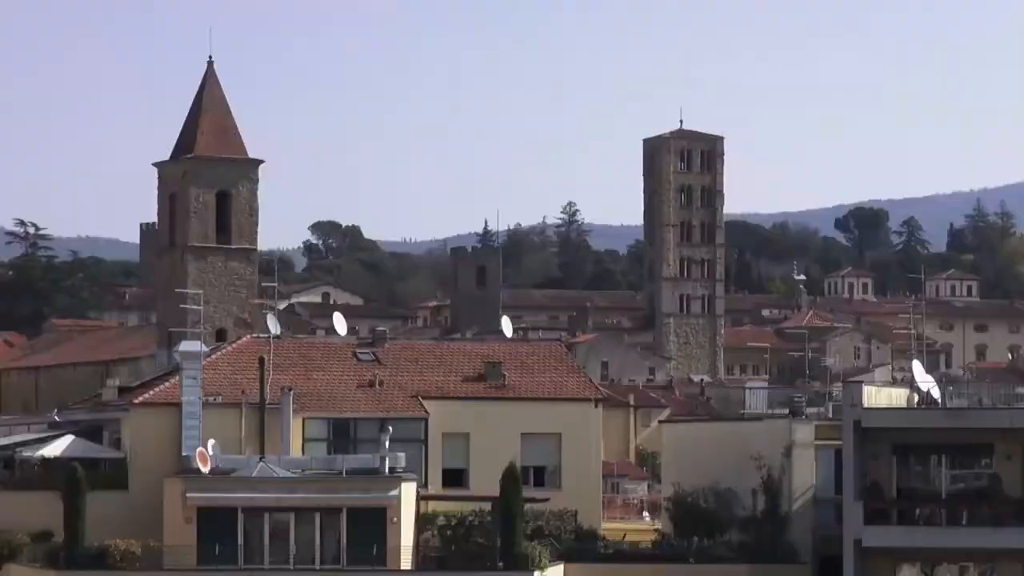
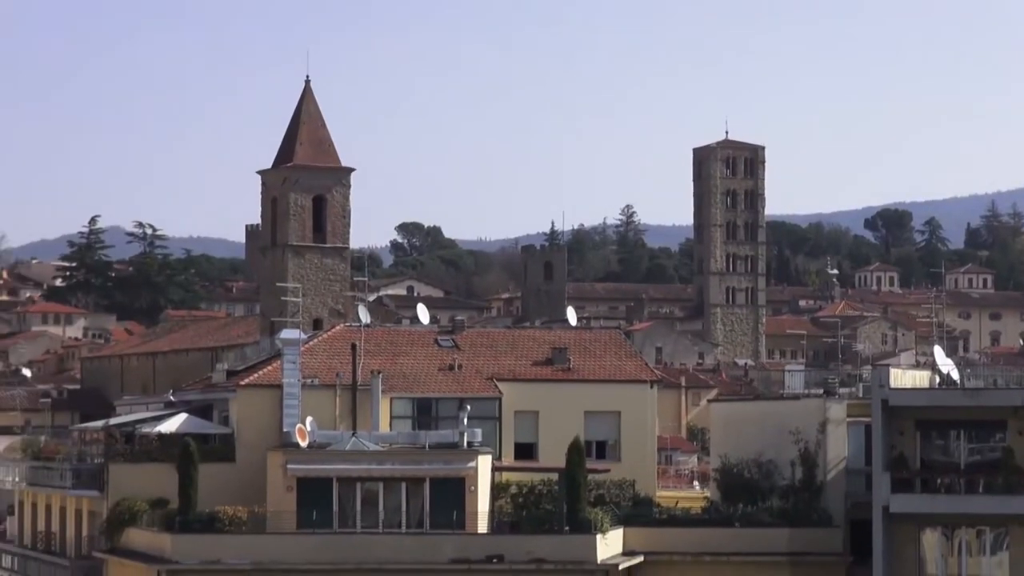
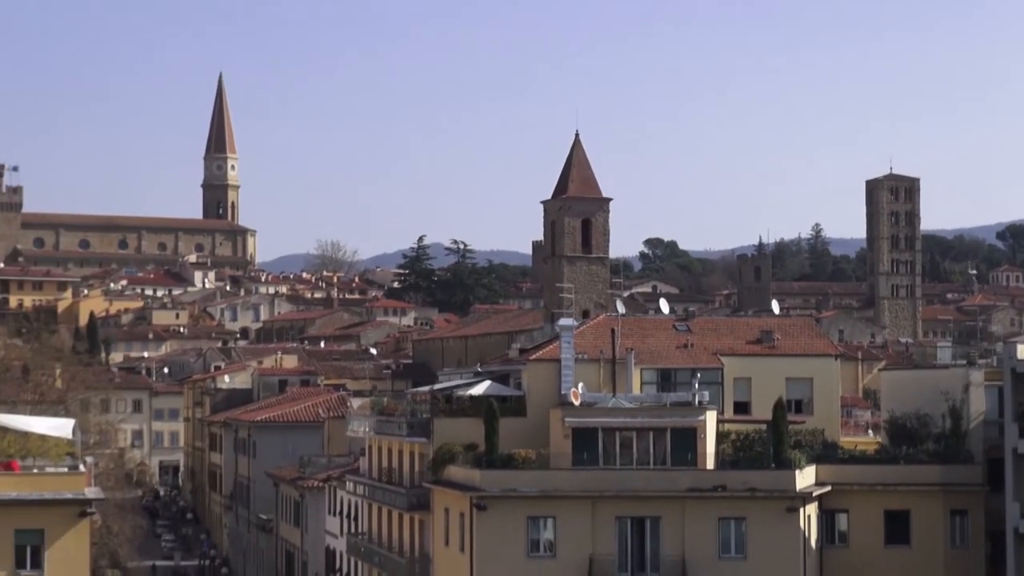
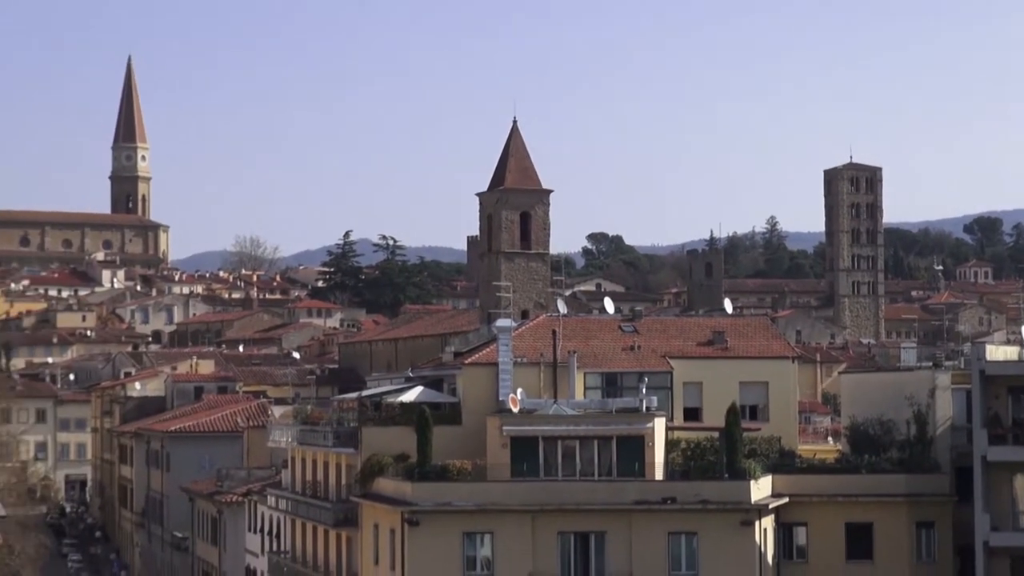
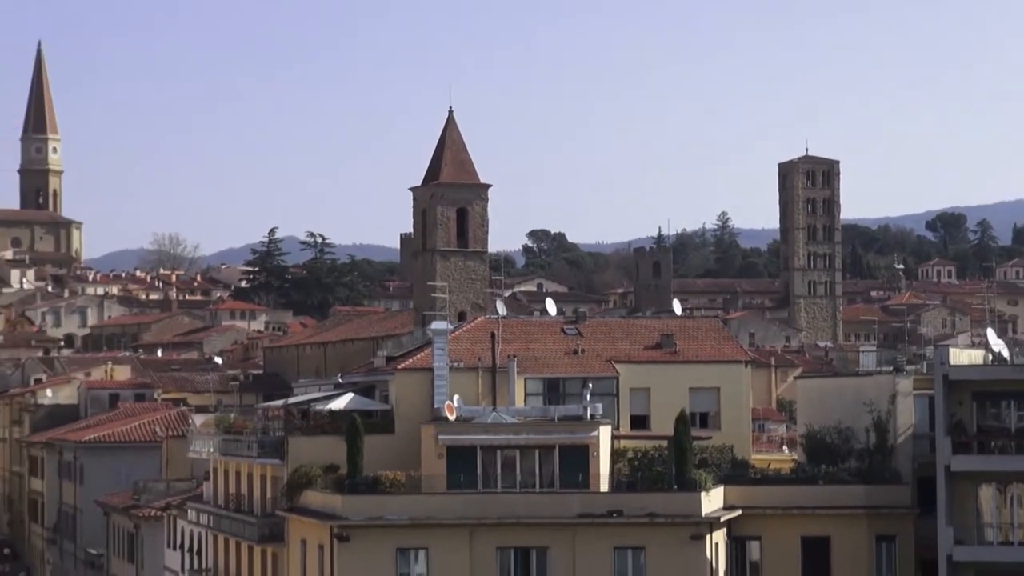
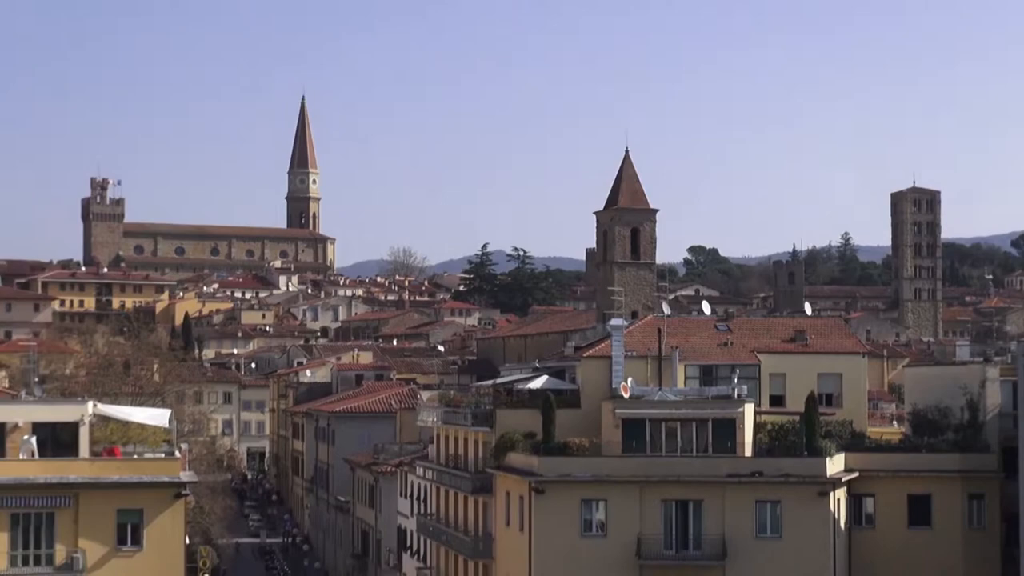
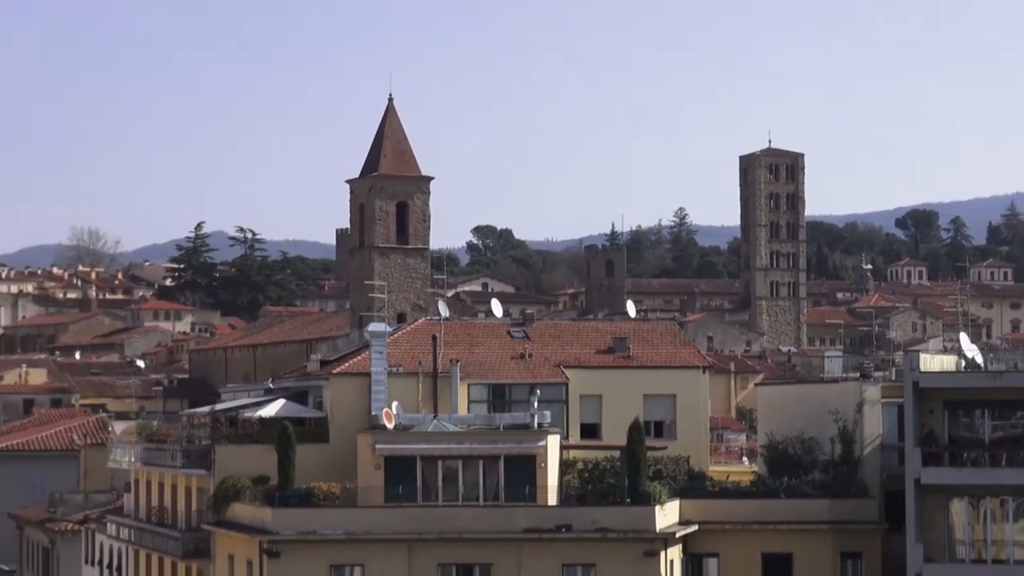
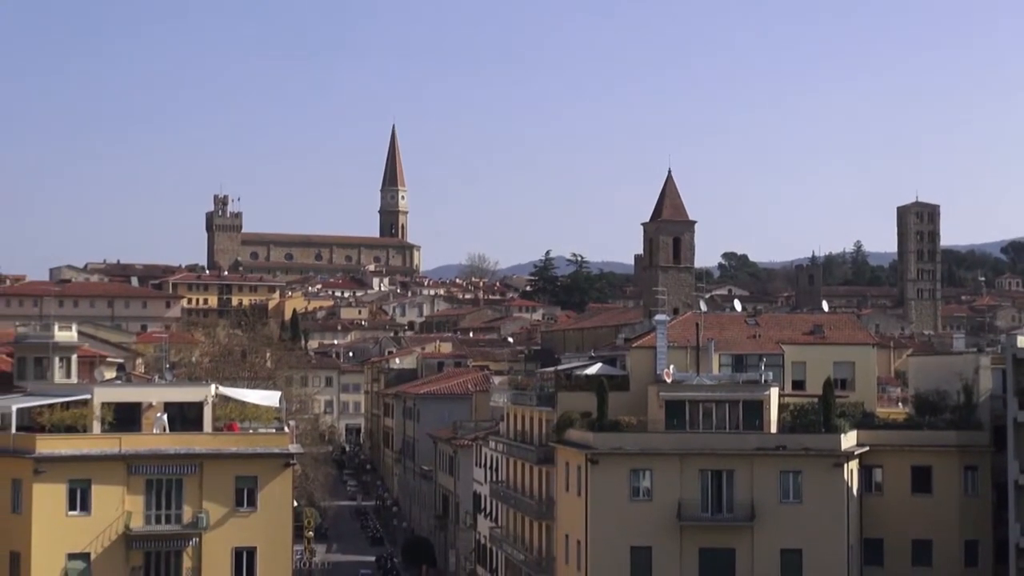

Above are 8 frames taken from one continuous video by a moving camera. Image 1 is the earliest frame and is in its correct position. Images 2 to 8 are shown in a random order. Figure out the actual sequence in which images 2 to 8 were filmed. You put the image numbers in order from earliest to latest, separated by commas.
2, 7, 5, 4, 3, 6, 8
